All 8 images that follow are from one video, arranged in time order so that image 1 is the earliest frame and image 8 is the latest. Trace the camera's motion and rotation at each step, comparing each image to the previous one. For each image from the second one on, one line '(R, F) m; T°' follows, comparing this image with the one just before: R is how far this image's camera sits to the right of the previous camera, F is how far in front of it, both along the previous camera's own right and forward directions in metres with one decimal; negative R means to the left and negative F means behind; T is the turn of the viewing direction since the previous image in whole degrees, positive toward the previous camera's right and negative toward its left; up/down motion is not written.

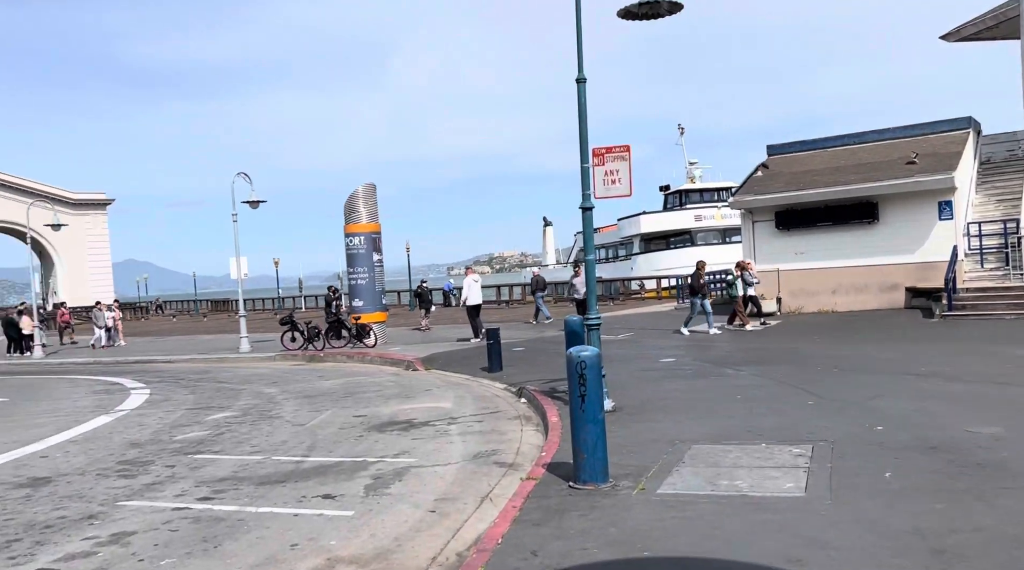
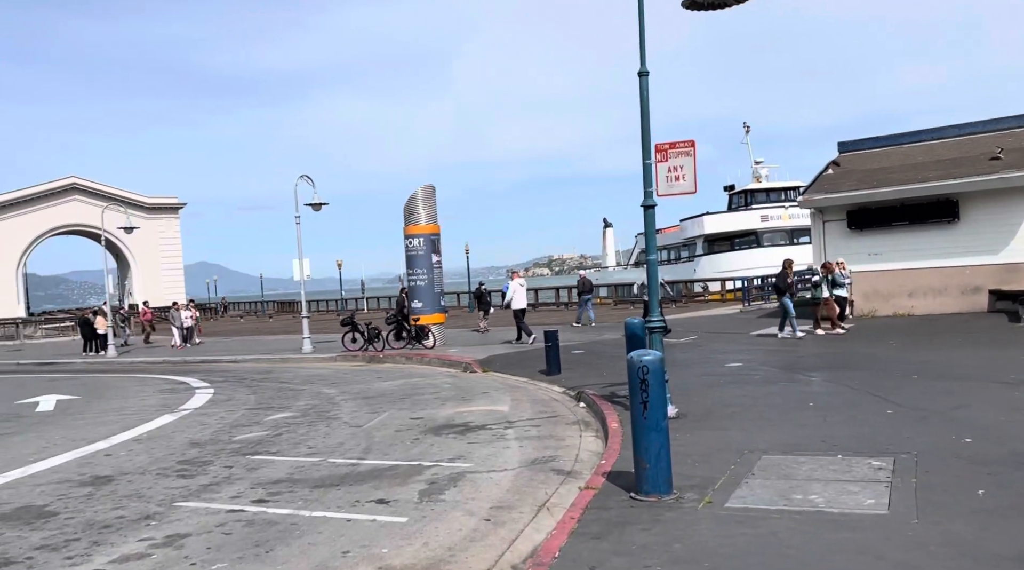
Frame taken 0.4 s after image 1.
(0.0, +0.3) m; -4°
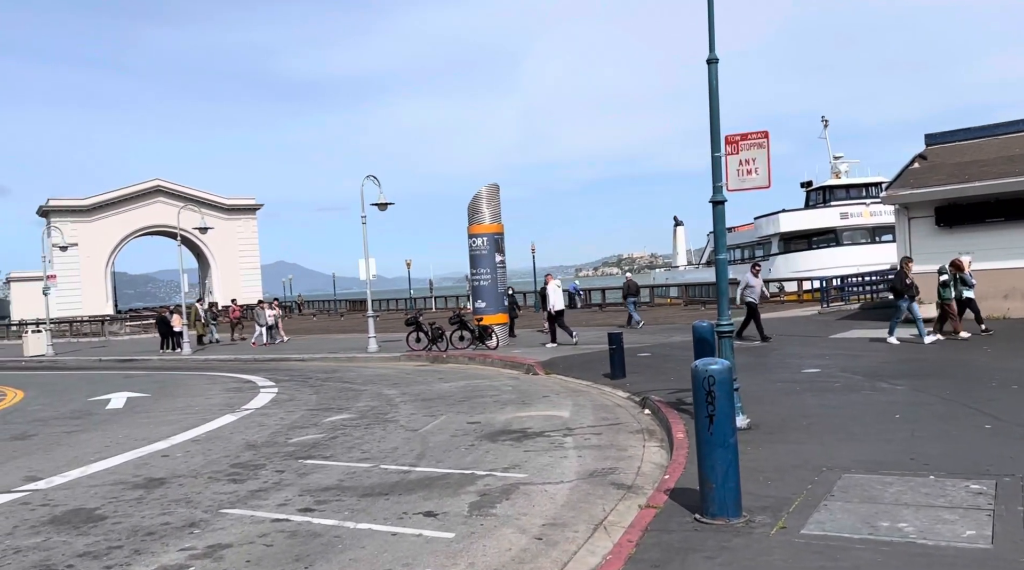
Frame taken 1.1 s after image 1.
(+0.1, +0.4) m; -5°
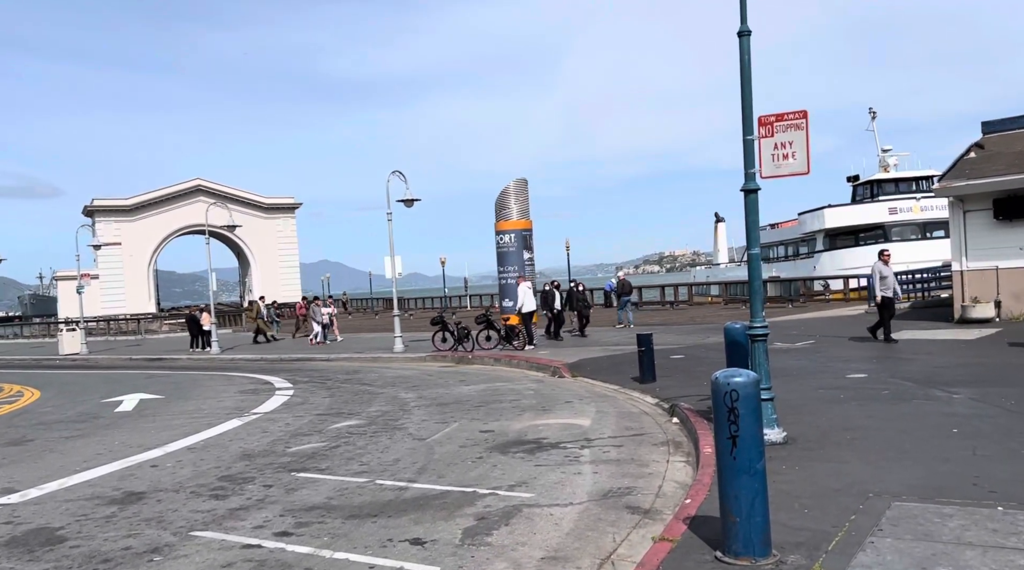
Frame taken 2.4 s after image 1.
(+0.3, +0.8) m; -3°
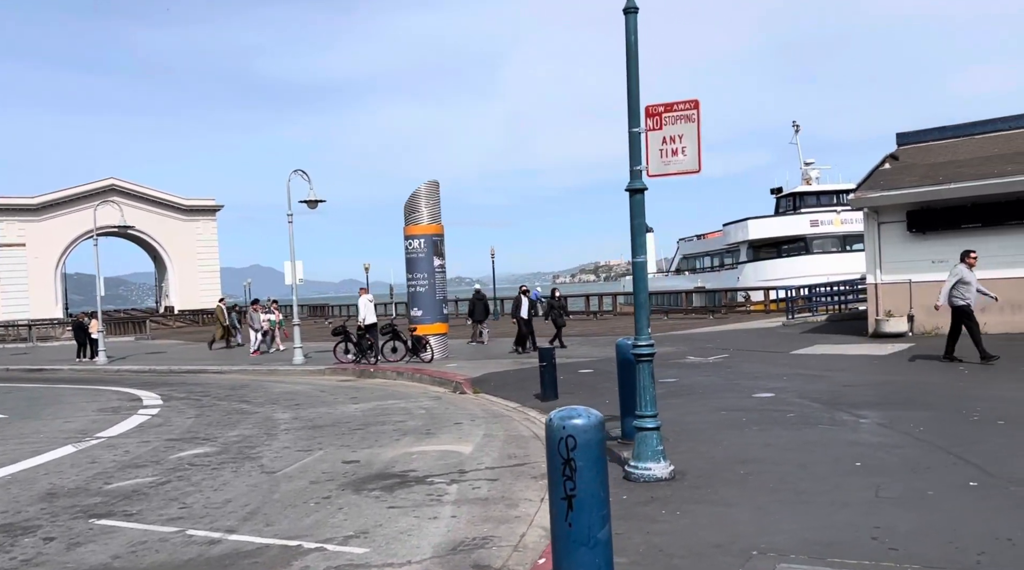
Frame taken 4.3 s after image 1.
(+0.7, +1.1) m; +5°
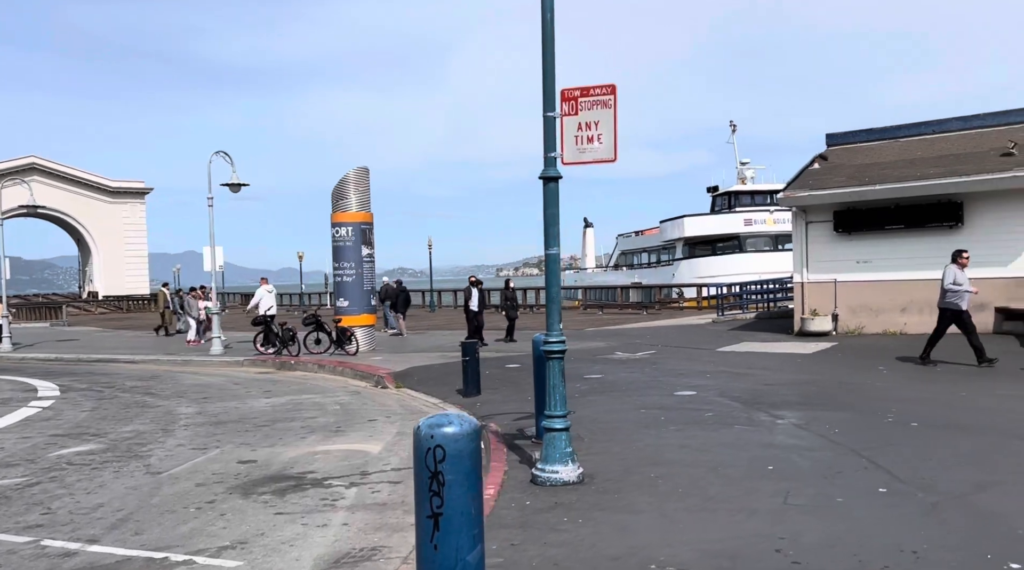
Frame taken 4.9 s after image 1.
(+0.3, +0.4) m; +4°
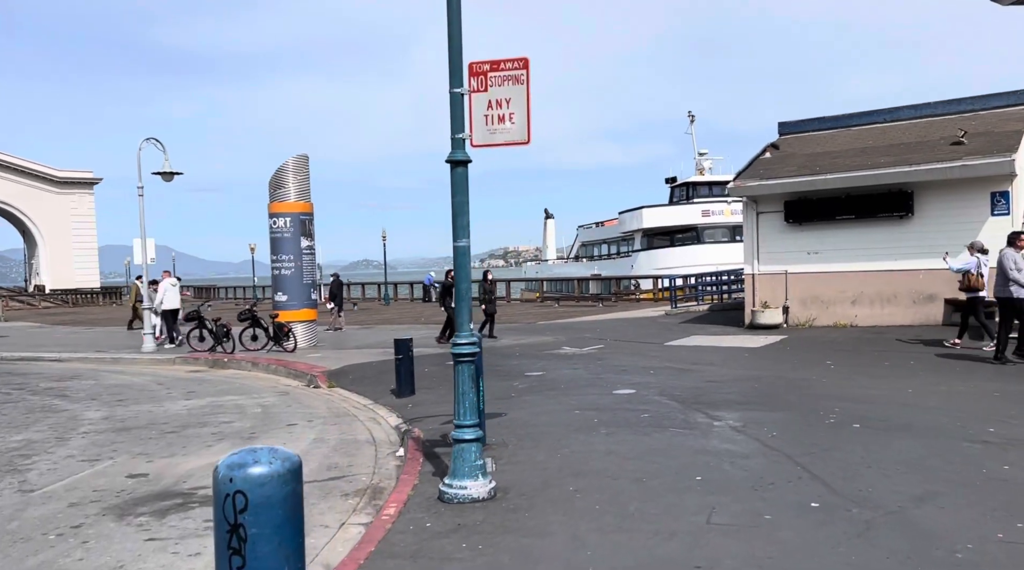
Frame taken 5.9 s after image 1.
(+0.4, +0.6) m; +2°
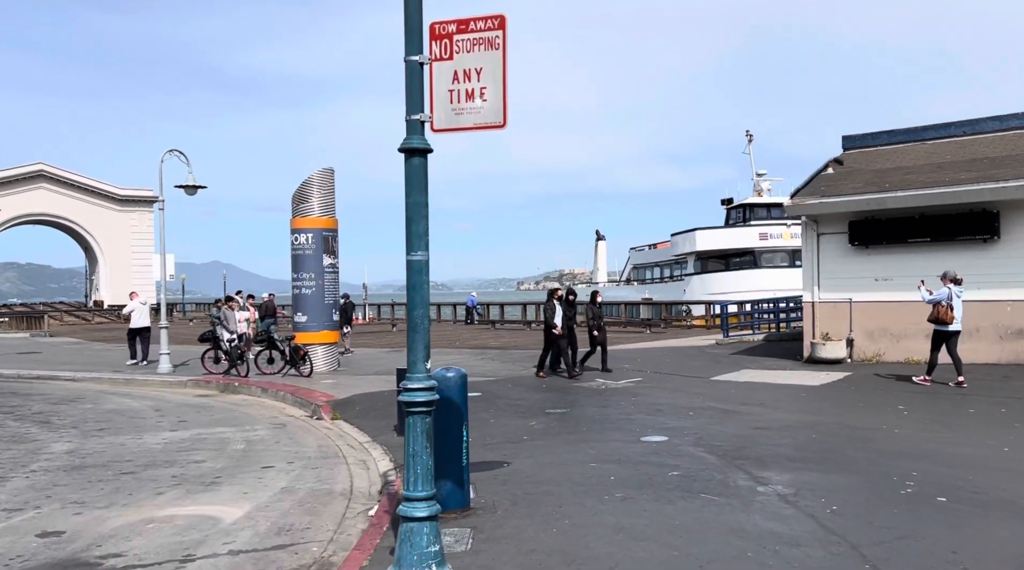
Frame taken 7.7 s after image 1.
(+0.5, +1.4) m; -4°
